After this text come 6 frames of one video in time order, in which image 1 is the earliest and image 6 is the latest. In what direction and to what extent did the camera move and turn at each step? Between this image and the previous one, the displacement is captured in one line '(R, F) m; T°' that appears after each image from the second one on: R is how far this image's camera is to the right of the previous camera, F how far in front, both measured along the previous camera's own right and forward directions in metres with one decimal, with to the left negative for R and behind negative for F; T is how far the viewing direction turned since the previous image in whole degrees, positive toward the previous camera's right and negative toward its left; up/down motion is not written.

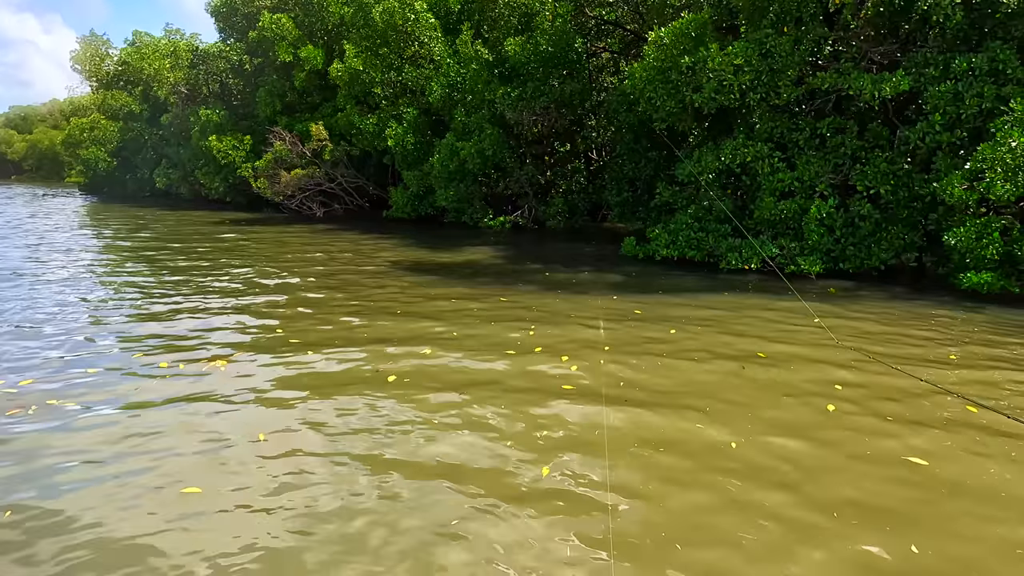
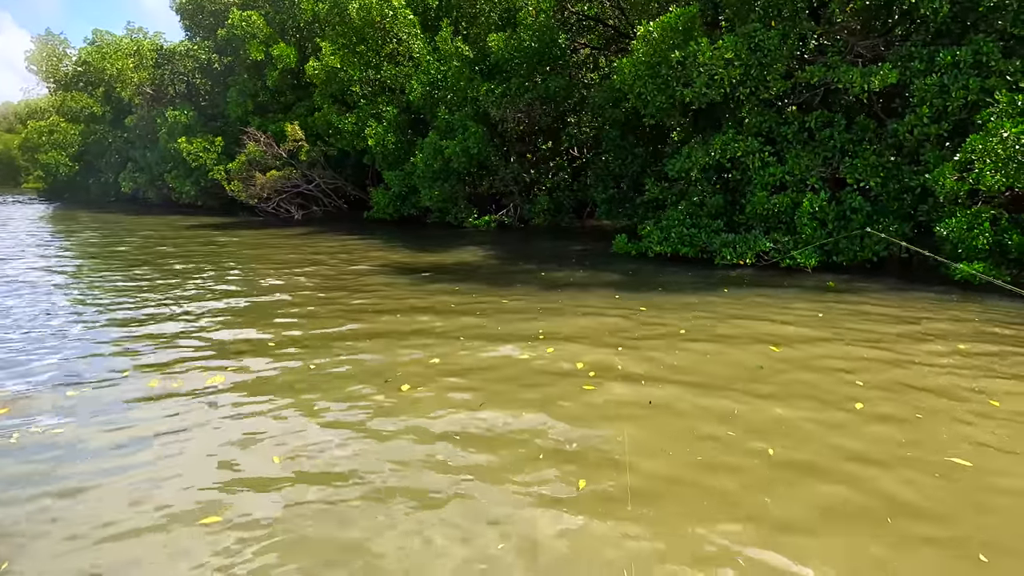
(-0.4, +0.2) m; +2°
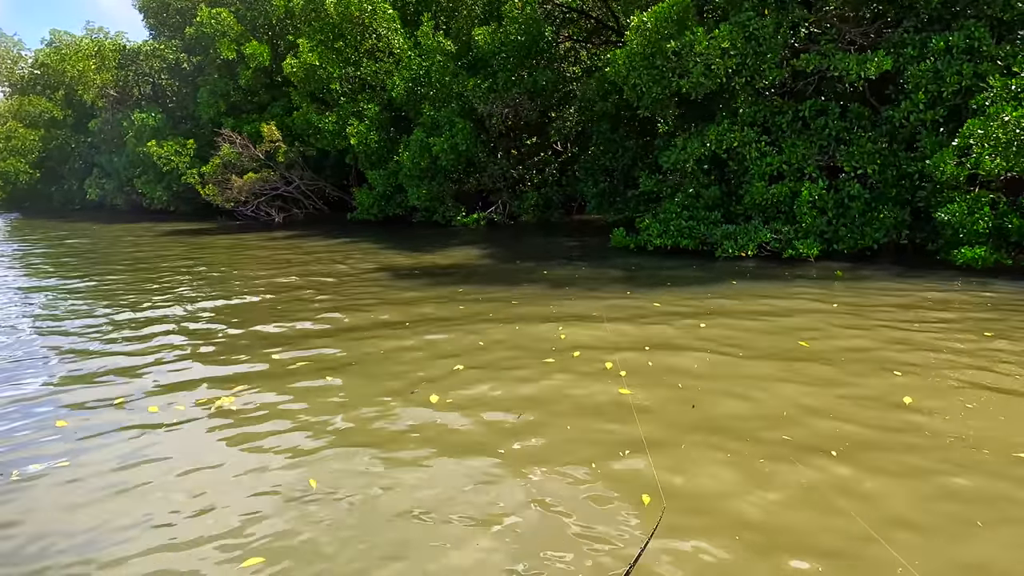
(-0.5, +0.3) m; +2°
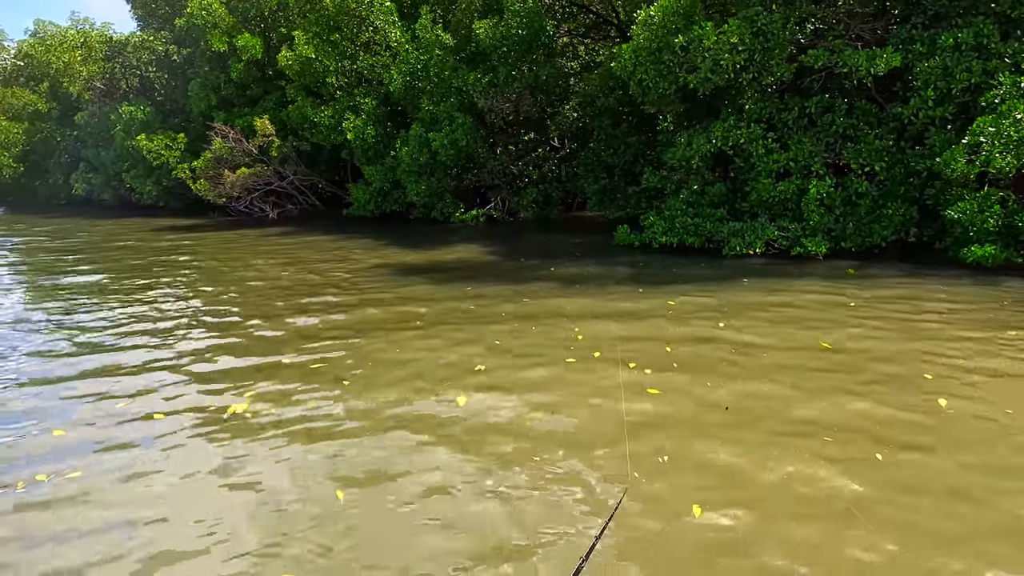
(-0.3, +0.2) m; +1°
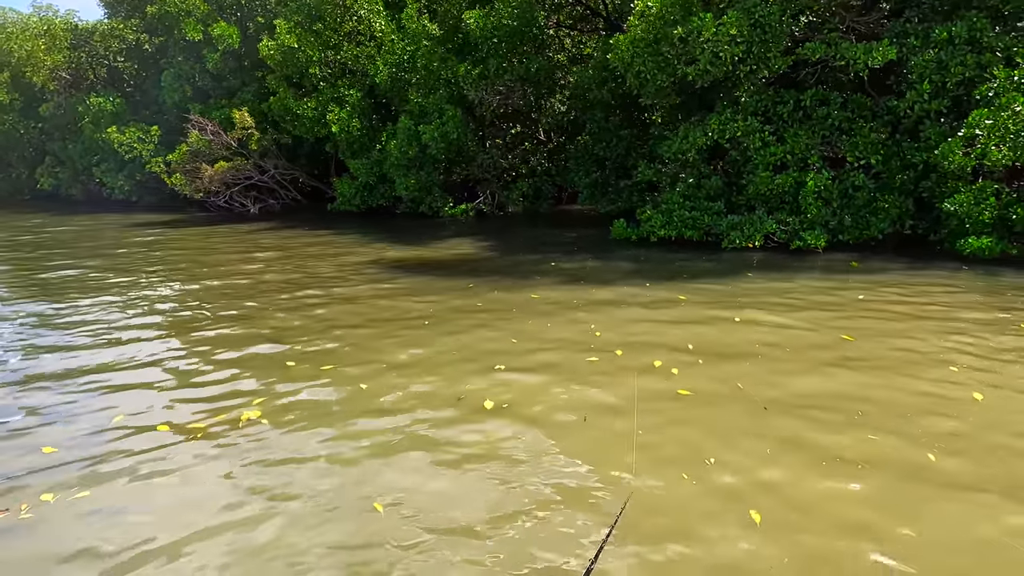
(-0.4, +0.2) m; +2°
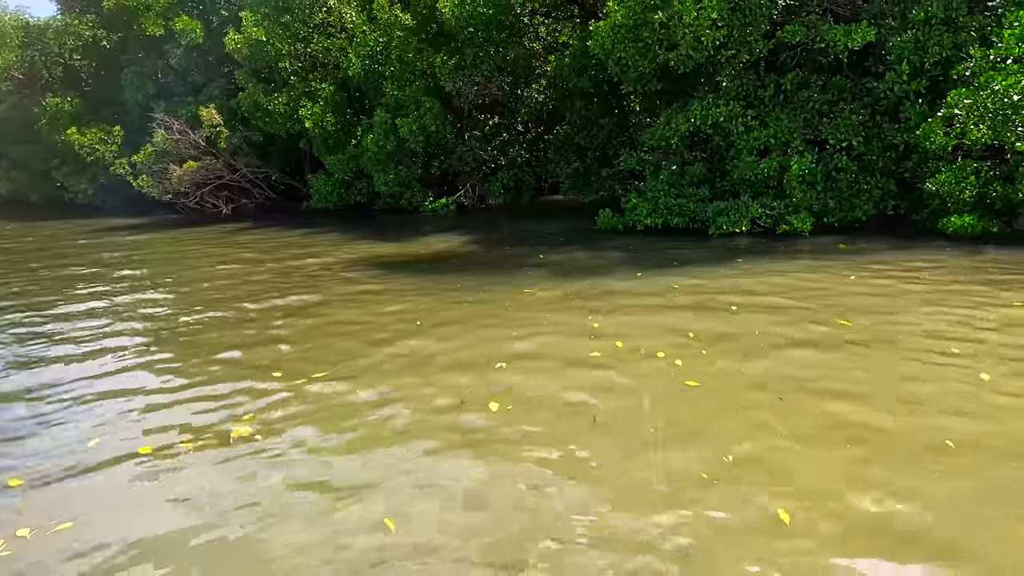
(-0.2, +0.2) m; +2°
